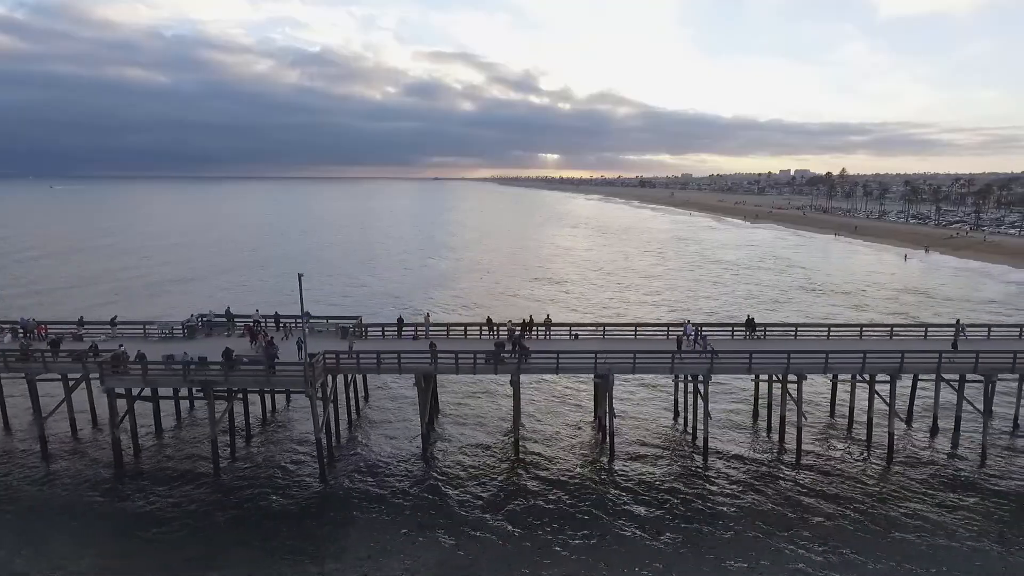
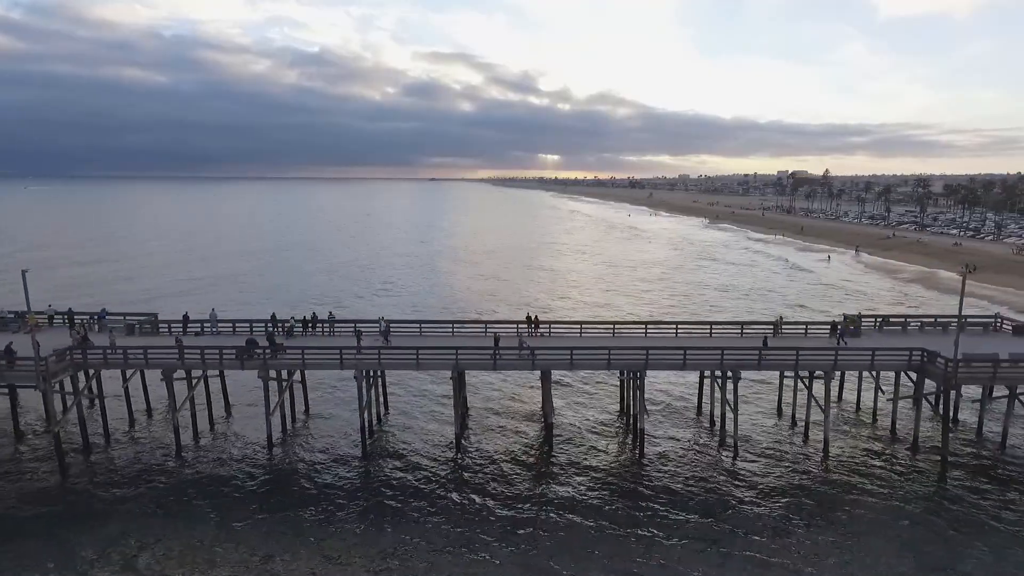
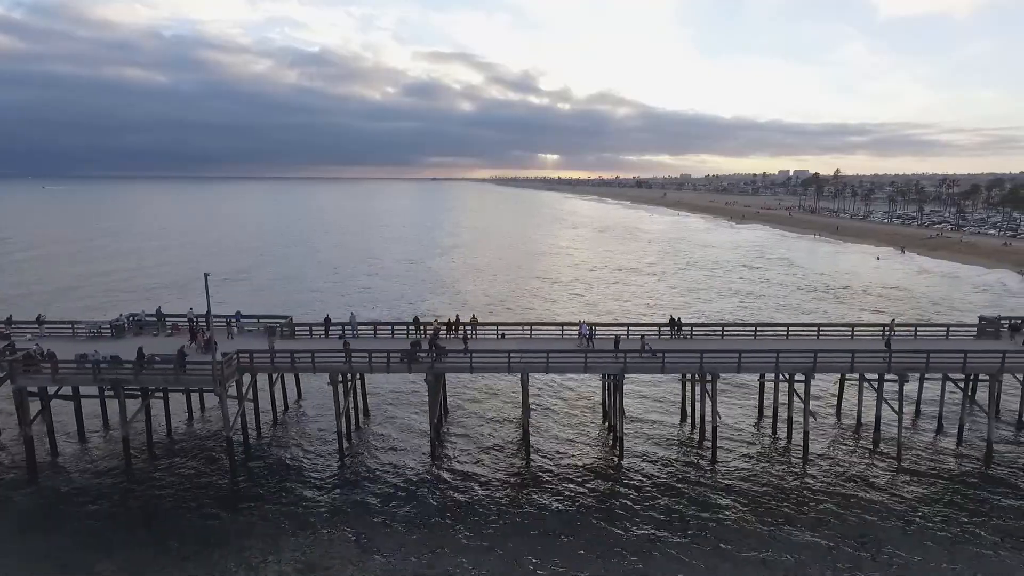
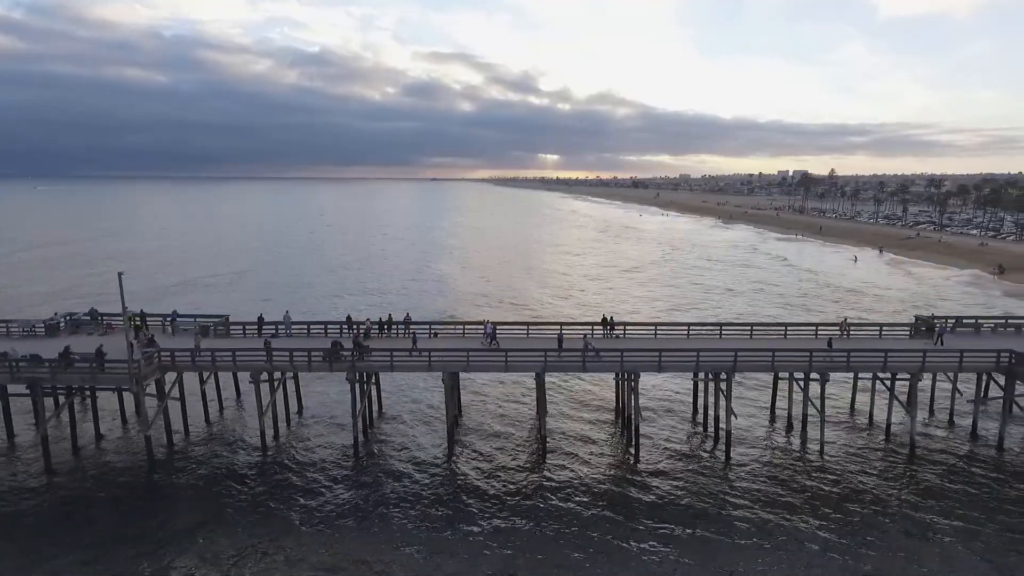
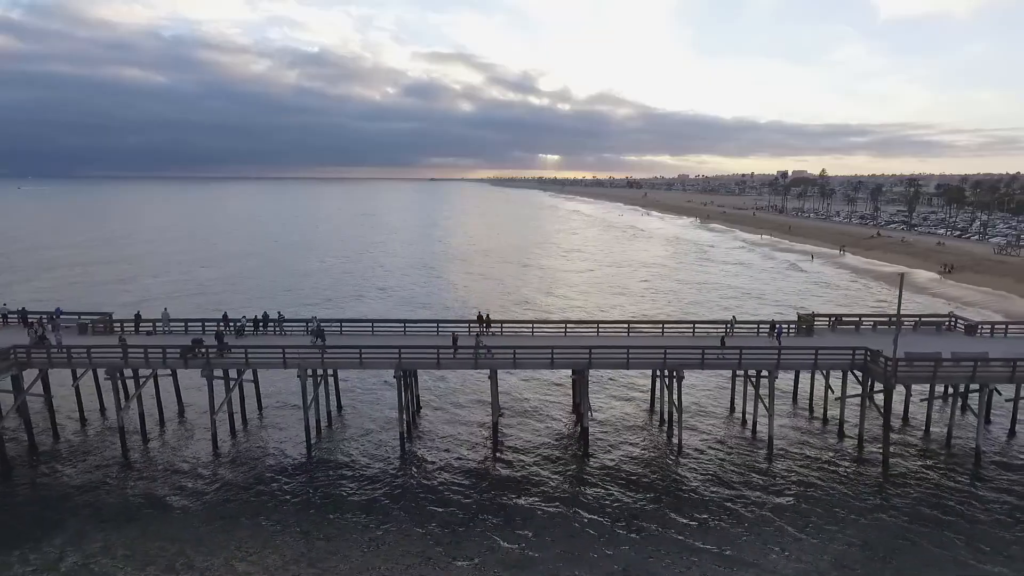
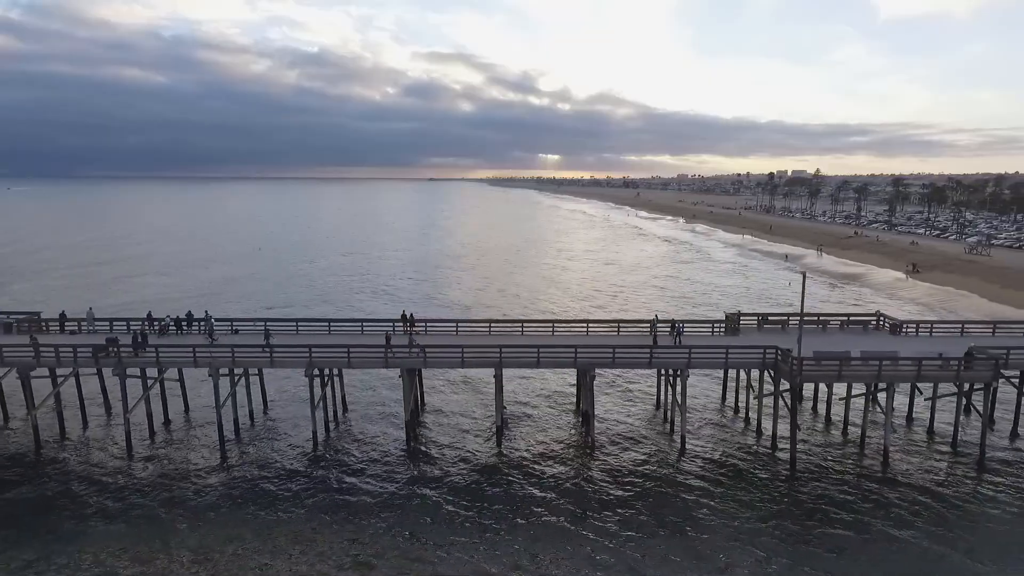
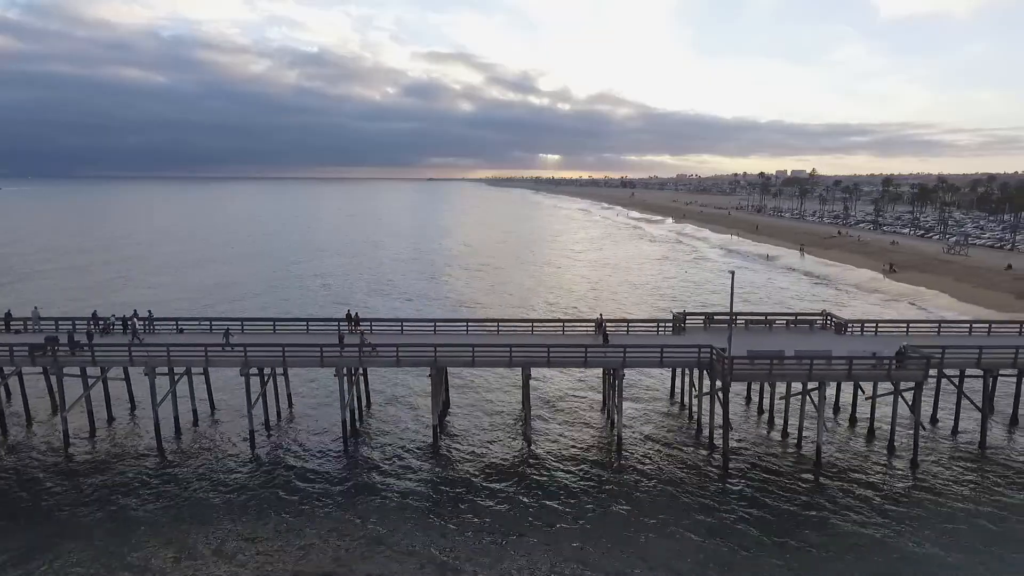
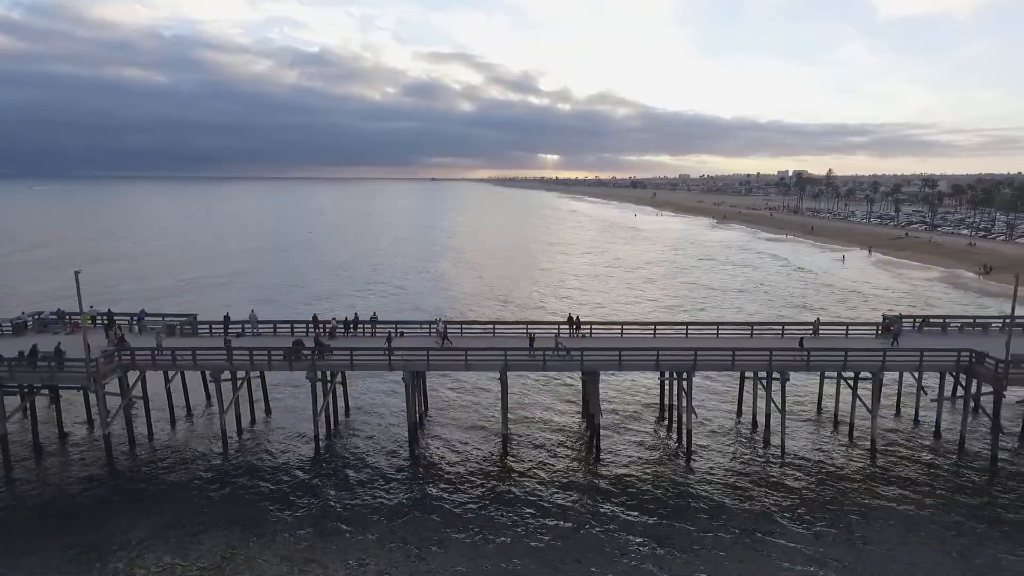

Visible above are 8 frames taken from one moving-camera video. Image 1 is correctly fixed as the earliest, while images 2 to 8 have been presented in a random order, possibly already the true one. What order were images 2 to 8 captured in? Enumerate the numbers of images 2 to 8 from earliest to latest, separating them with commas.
3, 4, 8, 2, 5, 6, 7
